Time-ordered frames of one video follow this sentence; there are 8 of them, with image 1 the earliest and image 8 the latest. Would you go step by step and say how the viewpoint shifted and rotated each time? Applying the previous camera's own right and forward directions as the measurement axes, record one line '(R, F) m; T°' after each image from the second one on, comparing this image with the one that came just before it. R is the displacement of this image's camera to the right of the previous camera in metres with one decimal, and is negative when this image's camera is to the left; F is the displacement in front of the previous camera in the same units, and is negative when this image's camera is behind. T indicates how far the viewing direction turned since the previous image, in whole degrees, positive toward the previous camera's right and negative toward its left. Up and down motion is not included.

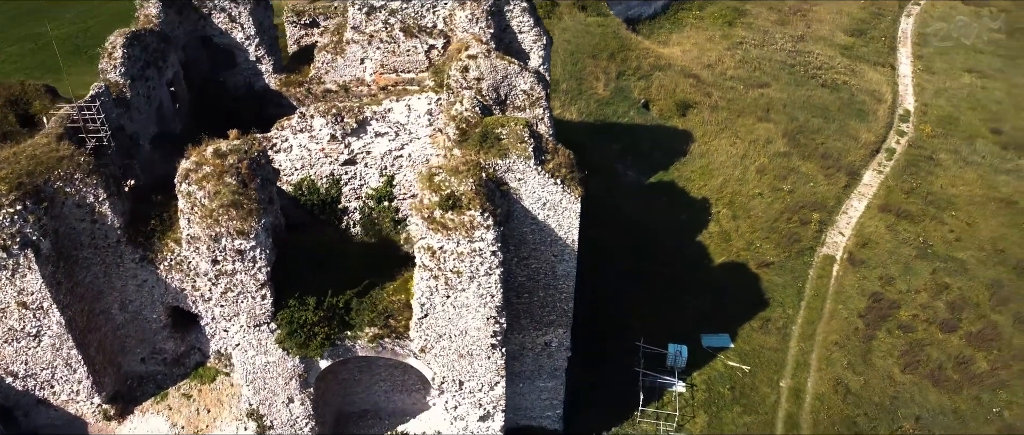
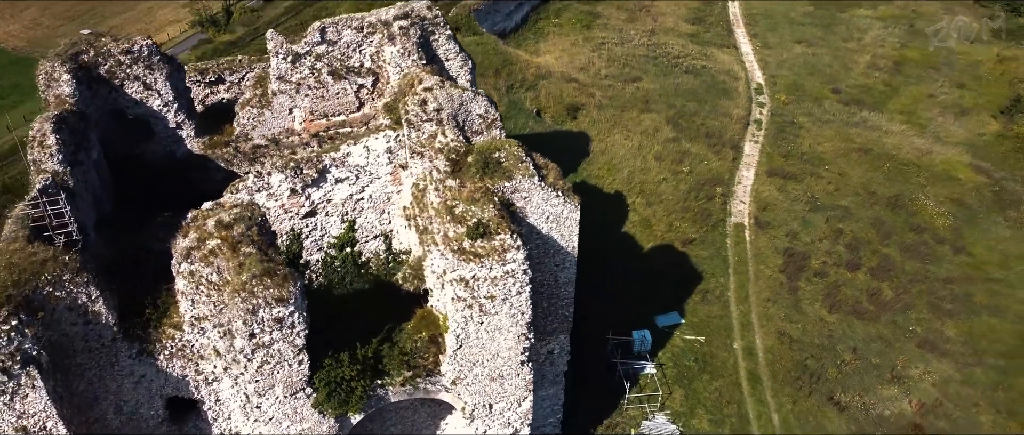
(-2.8, -0.1) m; +12°
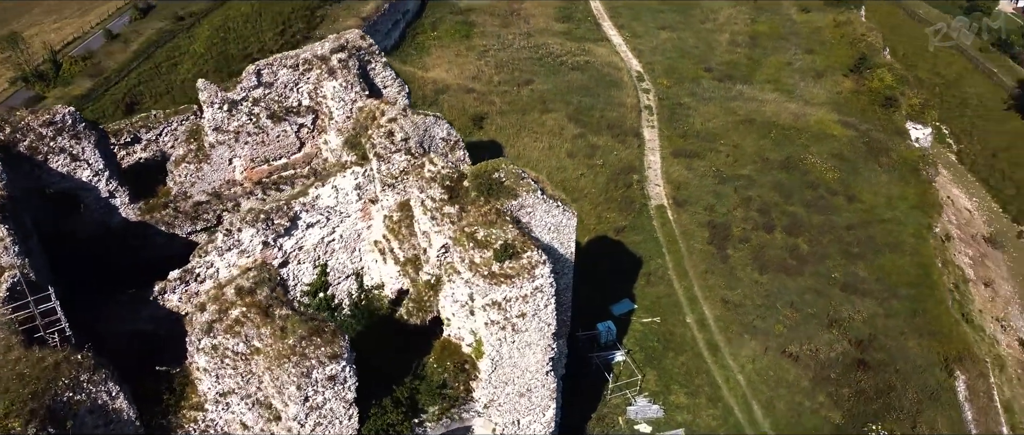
(-2.5, 0.0) m; +11°
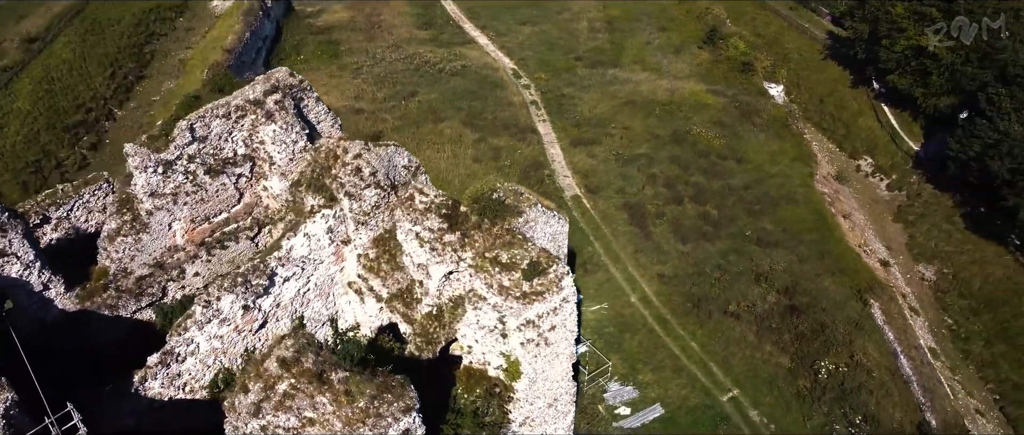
(-2.7, +0.2) m; +12°
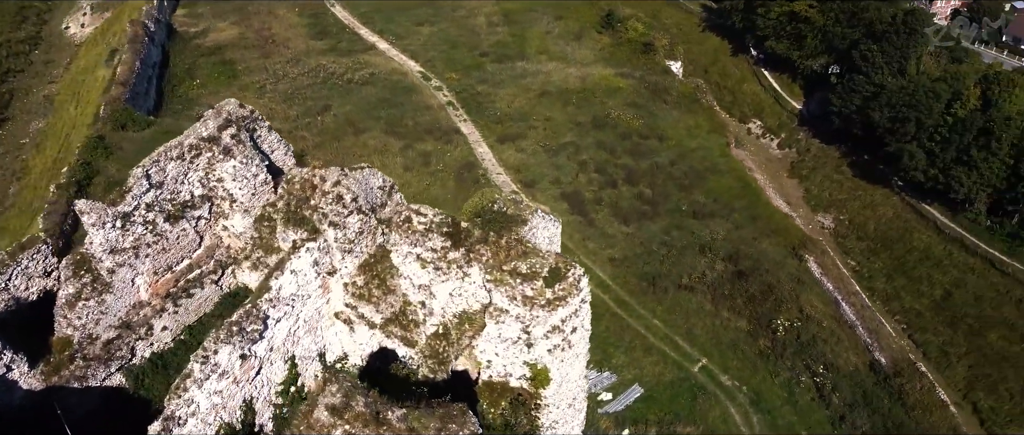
(-2.0, +0.2) m; +9°
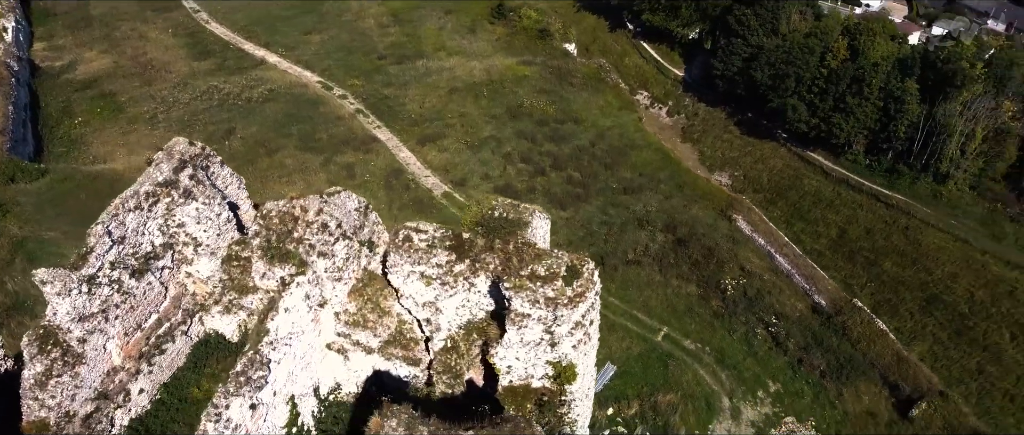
(-2.0, +0.1) m; +9°
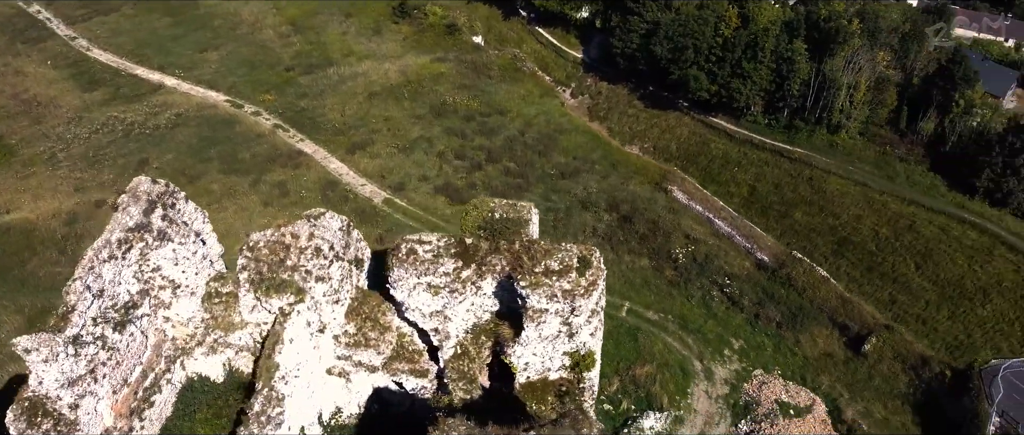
(-1.8, 0.0) m; +8°
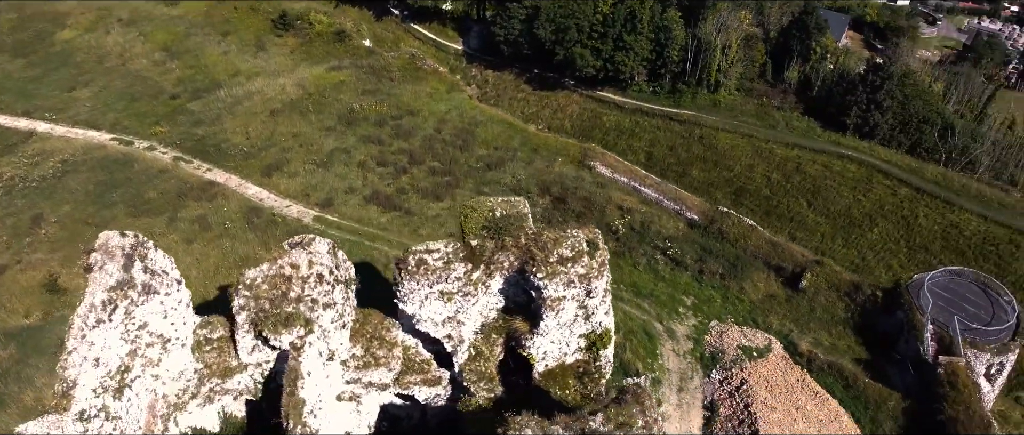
(-2.2, 0.0) m; +9°
